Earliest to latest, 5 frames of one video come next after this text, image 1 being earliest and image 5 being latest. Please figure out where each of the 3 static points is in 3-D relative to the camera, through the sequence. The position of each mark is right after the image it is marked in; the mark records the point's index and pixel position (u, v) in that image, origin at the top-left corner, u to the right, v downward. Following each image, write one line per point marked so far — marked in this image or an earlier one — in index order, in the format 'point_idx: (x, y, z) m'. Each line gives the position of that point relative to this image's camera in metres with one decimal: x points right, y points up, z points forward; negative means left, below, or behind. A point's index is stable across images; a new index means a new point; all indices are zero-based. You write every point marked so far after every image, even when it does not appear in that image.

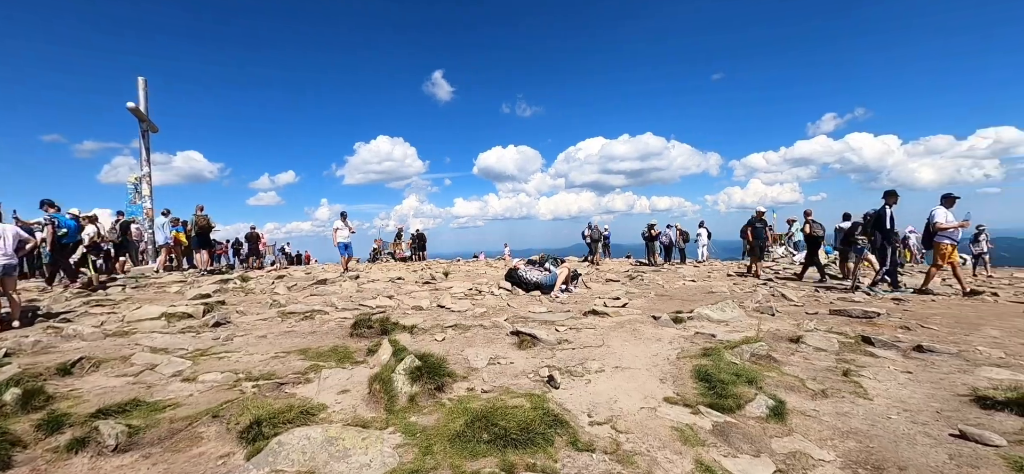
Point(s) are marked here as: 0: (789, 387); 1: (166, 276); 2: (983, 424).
0: (+3.8, -2.1, +5.8) m
1: (-13.9, -1.6, +17.0) m
2: (+5.5, -2.2, +4.9) m
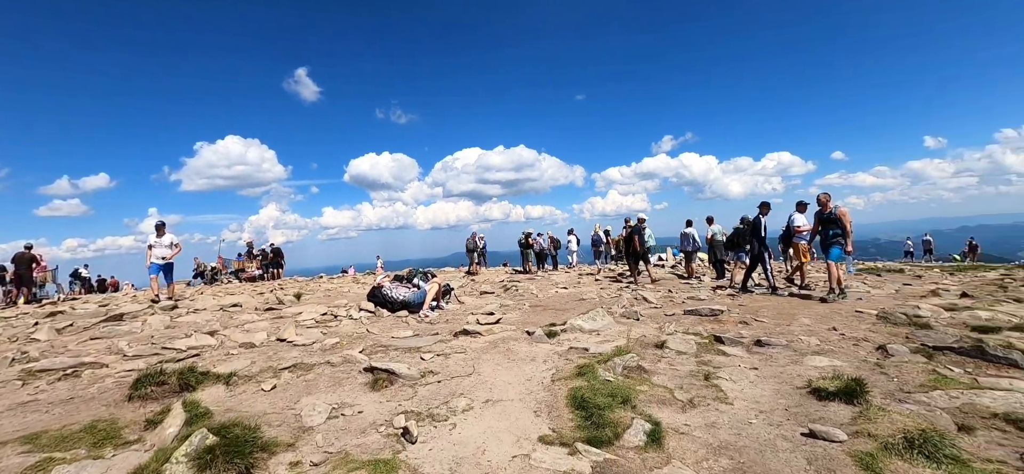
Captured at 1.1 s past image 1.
0: (+2.0, -2.2, +5.6) m
1: (-18.2, -2.4, +11.3) m
2: (+3.9, -2.2, +5.2) m
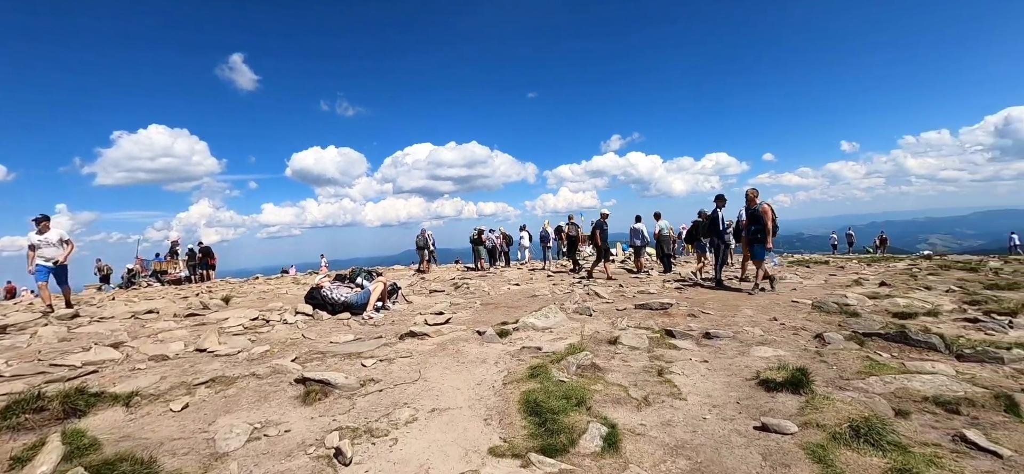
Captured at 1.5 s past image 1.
0: (+1.3, -2.1, +5.4) m
1: (-19.4, -2.4, +8.8) m
2: (+3.2, -2.1, +5.2) m
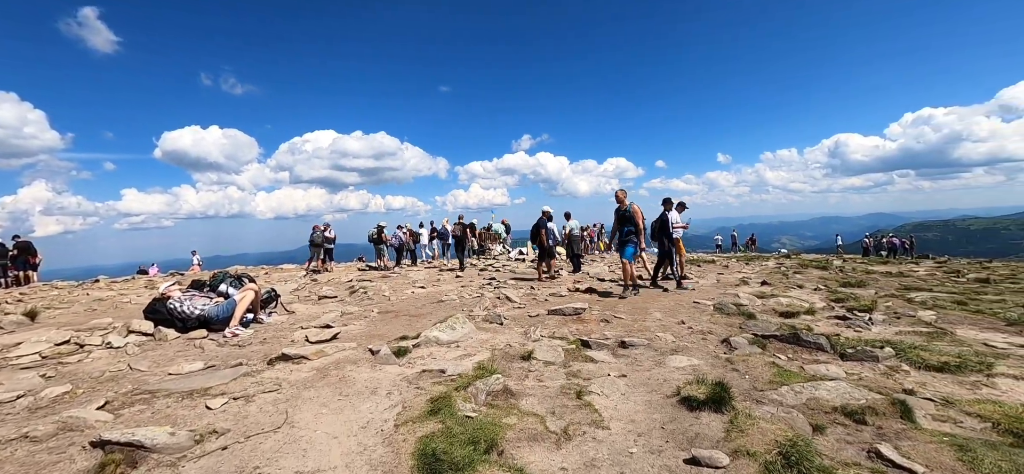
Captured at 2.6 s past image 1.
0: (+0.2, -2.2, +4.6) m
1: (-20.7, -2.2, +3.6) m
2: (+2.1, -2.2, +4.8) m
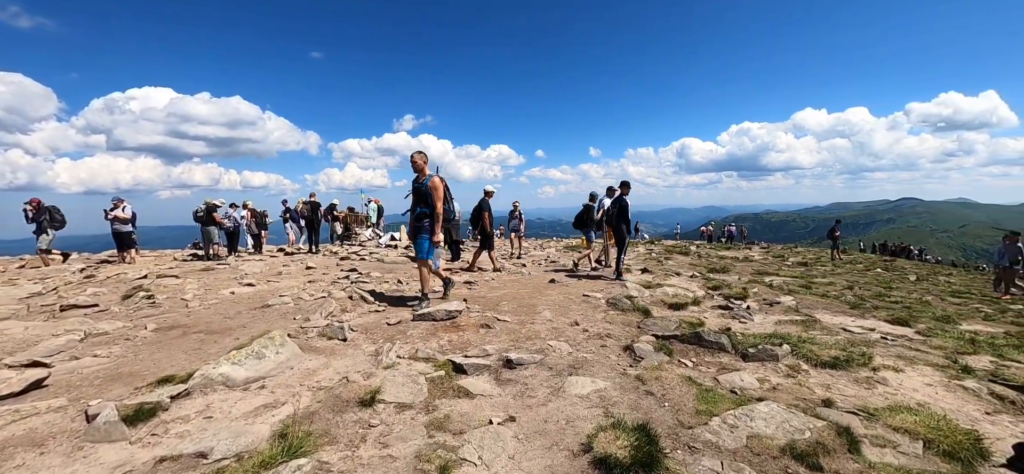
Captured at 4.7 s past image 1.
0: (-0.9, -2.1, +2.3) m
1: (-20.8, -2.0, -4.4) m
2: (+0.8, -2.1, +3.0) m
